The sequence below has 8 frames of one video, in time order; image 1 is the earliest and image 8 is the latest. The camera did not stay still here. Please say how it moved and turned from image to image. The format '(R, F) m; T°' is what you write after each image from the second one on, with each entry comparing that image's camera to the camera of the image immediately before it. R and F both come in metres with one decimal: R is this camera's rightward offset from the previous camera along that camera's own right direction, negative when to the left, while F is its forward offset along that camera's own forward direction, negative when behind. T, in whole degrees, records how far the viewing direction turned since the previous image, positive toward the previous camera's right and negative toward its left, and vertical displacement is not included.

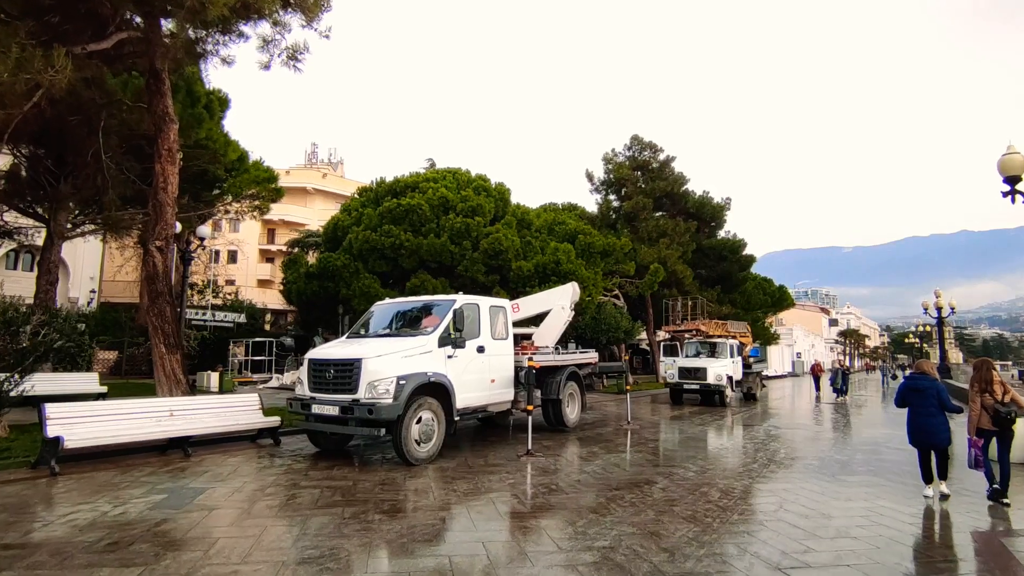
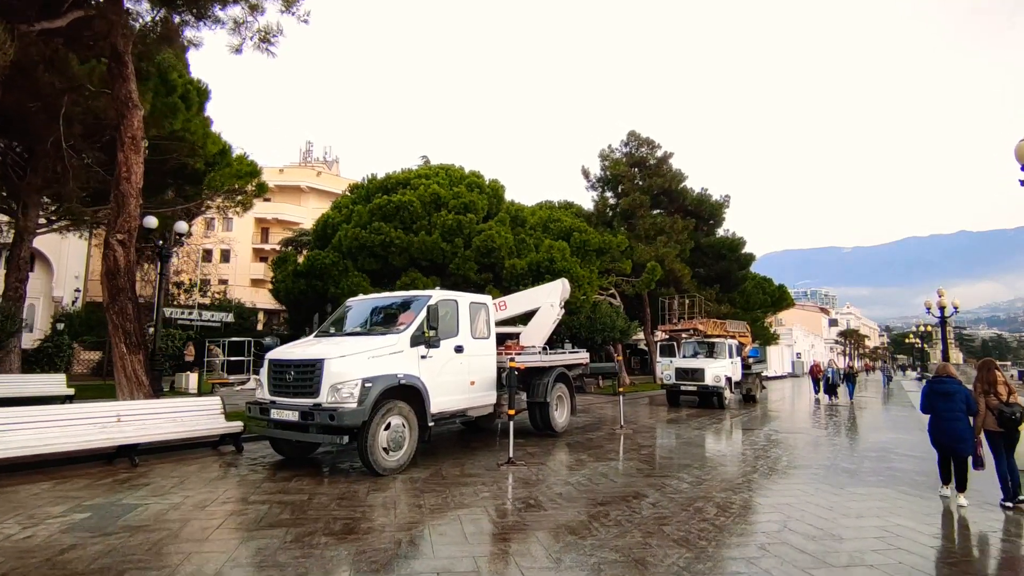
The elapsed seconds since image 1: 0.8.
(+0.3, +0.7) m; 0°
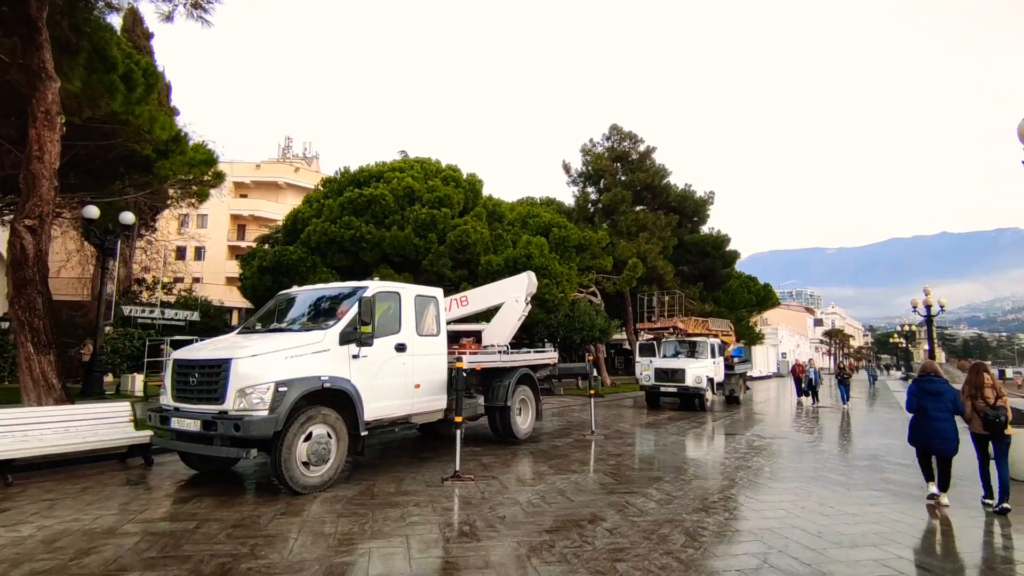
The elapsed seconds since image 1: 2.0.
(+0.5, +1.0) m; +1°
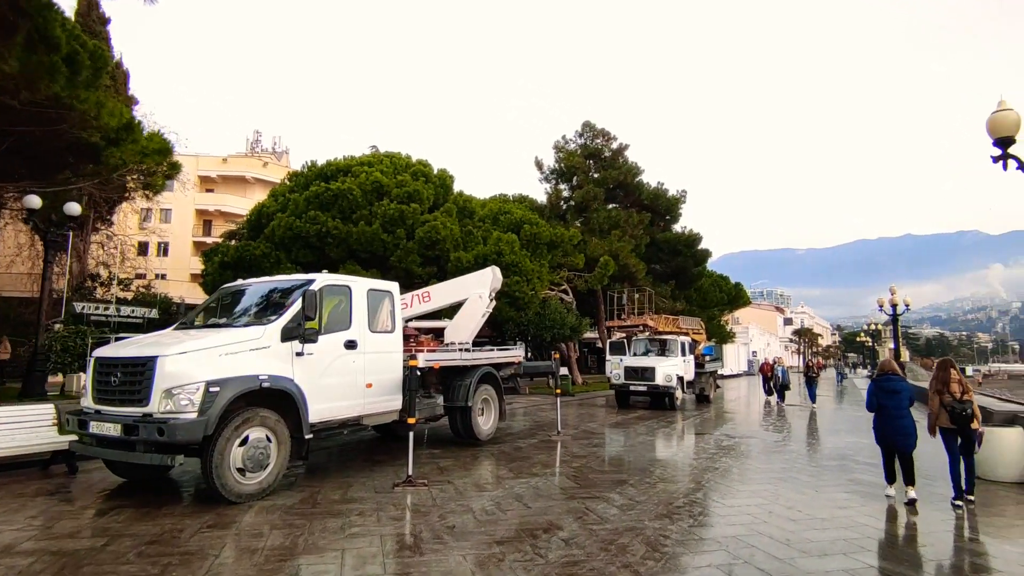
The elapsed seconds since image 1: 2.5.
(+0.2, +0.4) m; +2°
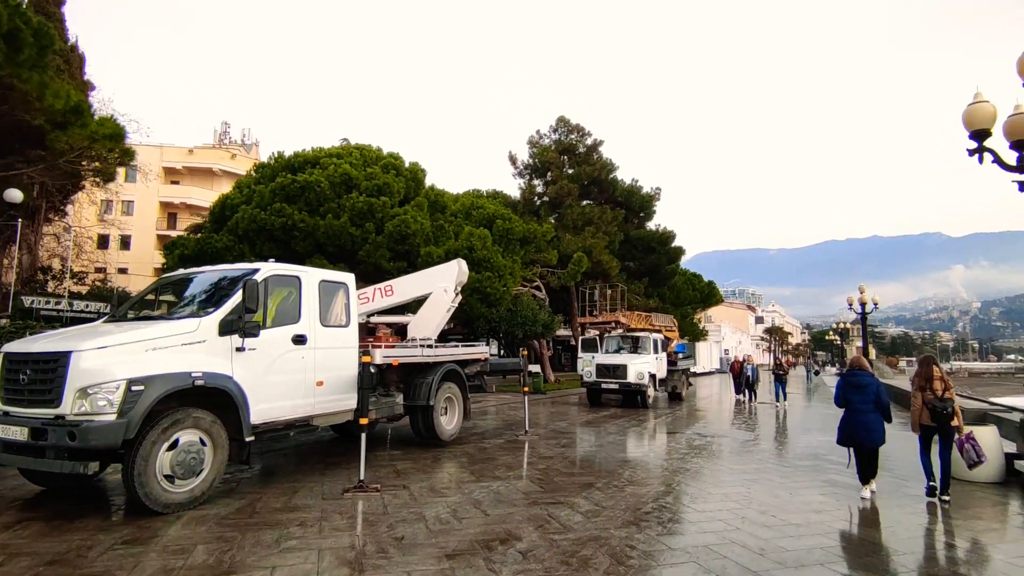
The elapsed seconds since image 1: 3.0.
(+0.2, +0.4) m; +2°
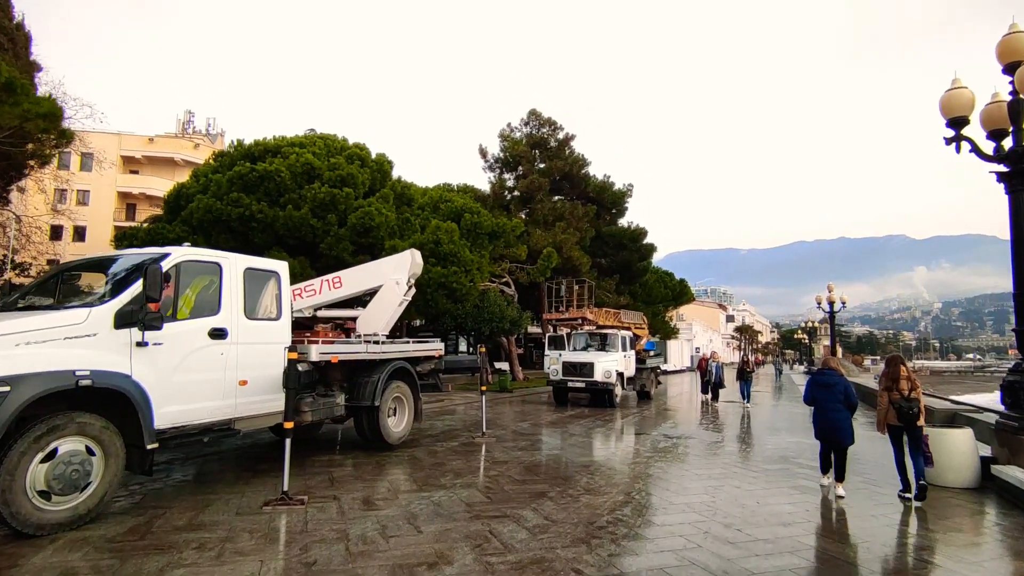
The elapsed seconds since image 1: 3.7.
(+0.3, +0.6) m; +2°
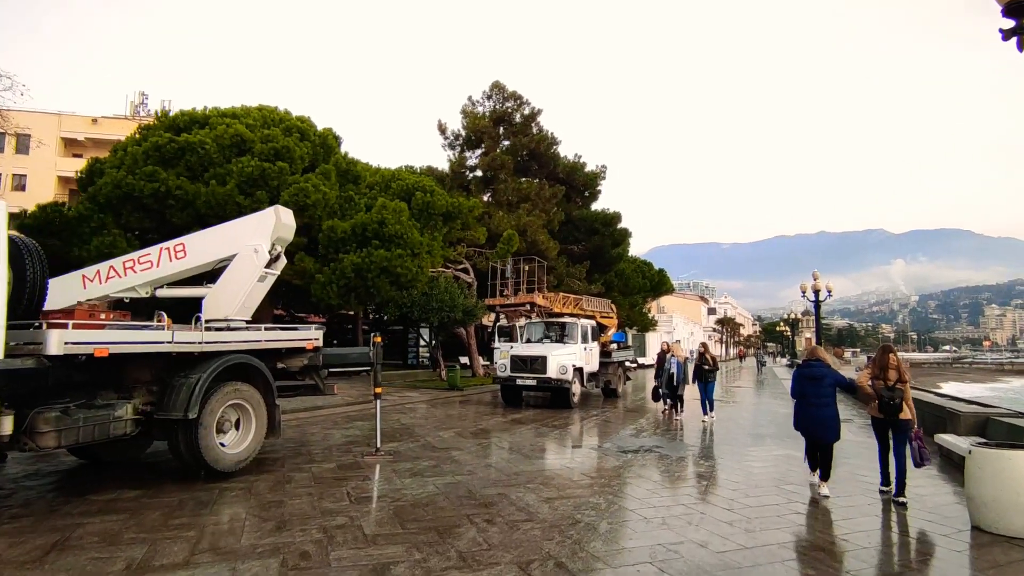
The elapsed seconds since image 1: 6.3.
(+1.1, +2.5) m; +2°
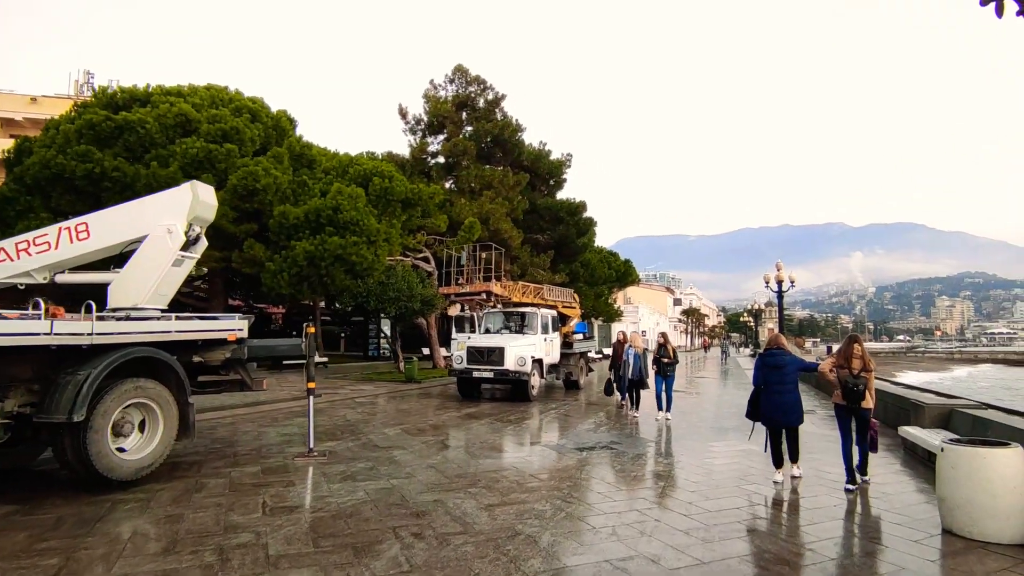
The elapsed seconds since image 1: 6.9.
(+0.3, +0.6) m; +3°
